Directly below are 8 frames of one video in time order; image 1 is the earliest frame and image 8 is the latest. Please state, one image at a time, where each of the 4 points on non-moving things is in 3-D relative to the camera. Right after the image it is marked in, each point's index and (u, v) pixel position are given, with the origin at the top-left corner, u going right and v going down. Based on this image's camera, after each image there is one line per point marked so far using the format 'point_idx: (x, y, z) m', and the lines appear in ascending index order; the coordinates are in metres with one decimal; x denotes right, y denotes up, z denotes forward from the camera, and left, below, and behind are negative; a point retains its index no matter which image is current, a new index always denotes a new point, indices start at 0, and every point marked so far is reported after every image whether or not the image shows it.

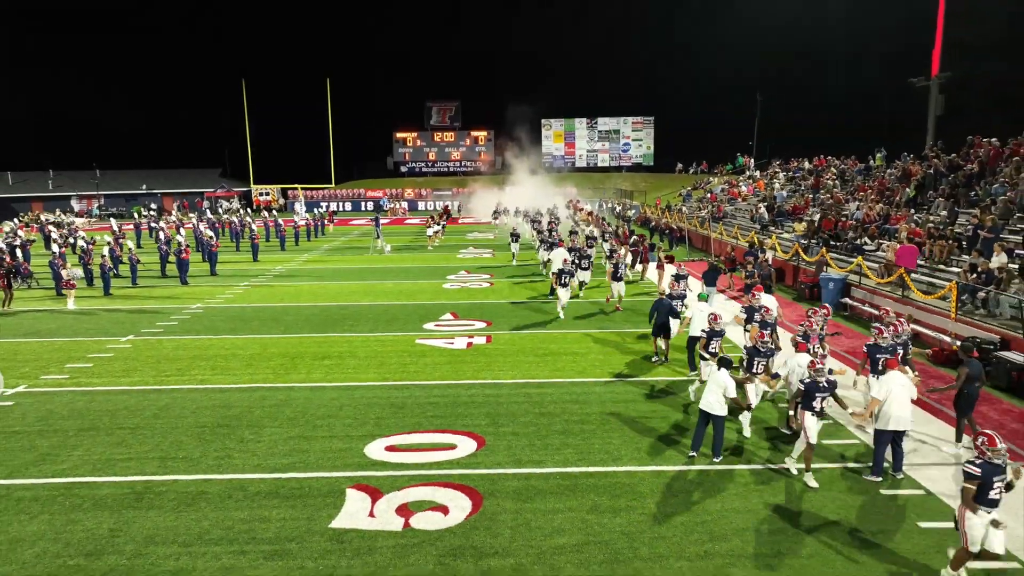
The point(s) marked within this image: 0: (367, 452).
0: (-1.4, -1.6, +6.9) m
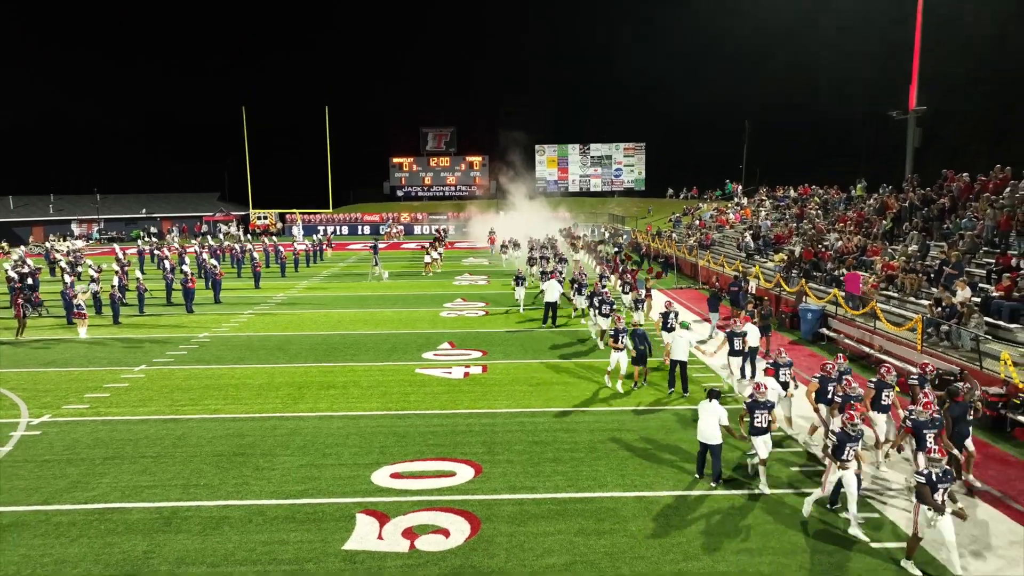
0: (-1.5, -2.0, +7.5) m
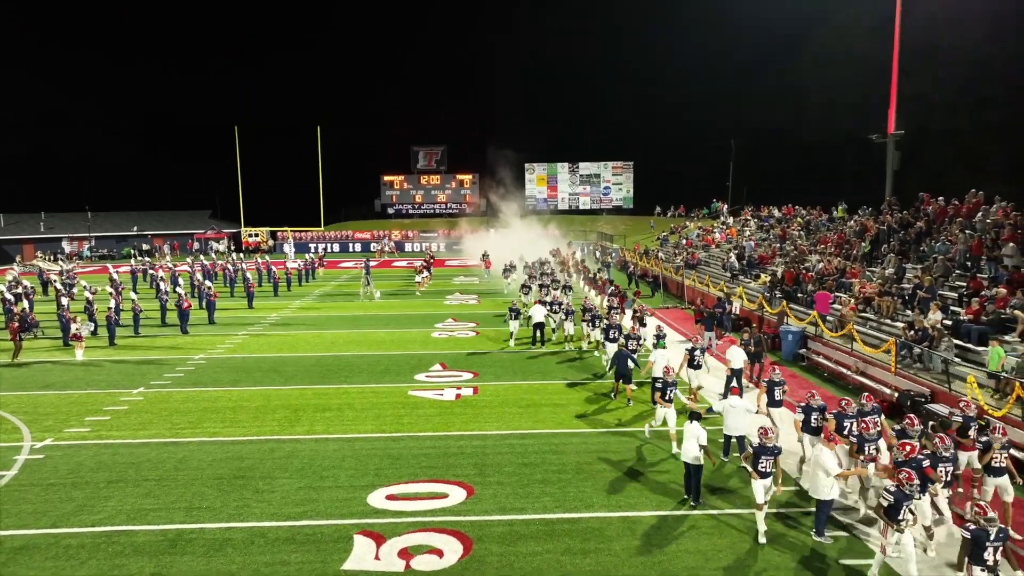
0: (-1.6, -2.4, +7.8) m
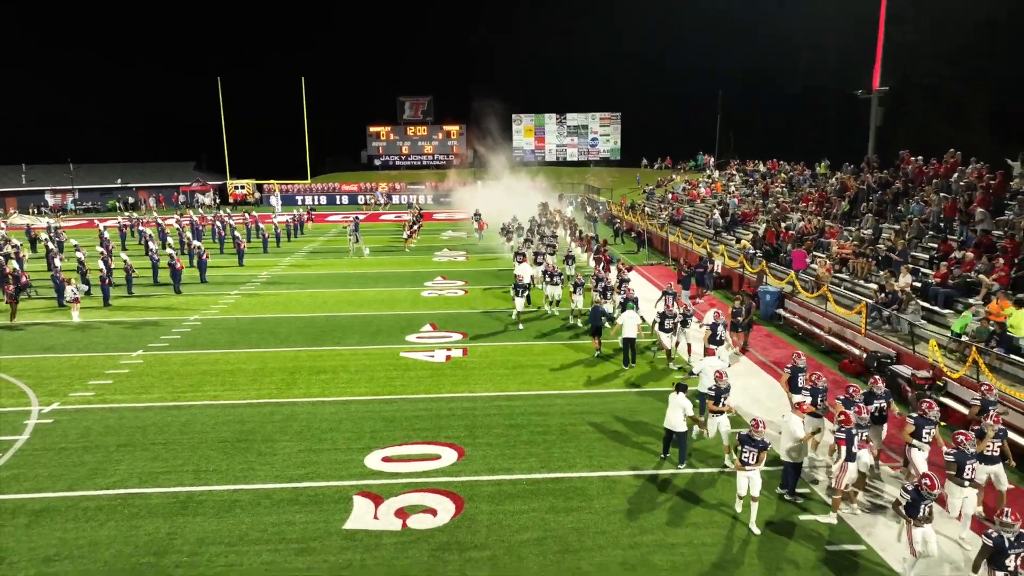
0: (-1.7, -2.1, +8.4) m
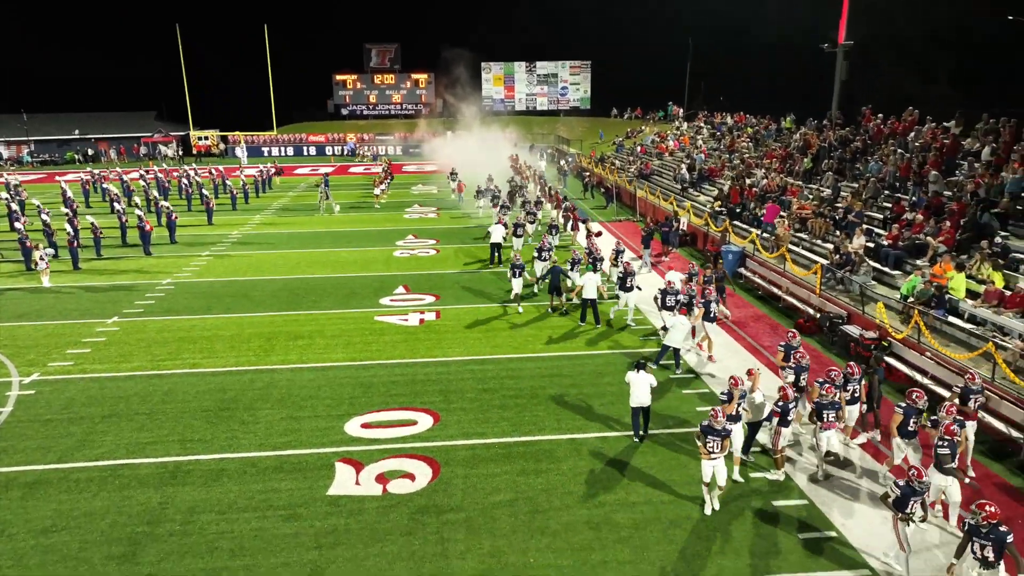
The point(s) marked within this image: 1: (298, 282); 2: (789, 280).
0: (-2.0, -1.7, +8.8) m
1: (-4.7, +0.1, +15.5) m
2: (+5.3, +0.2, +13.4) m
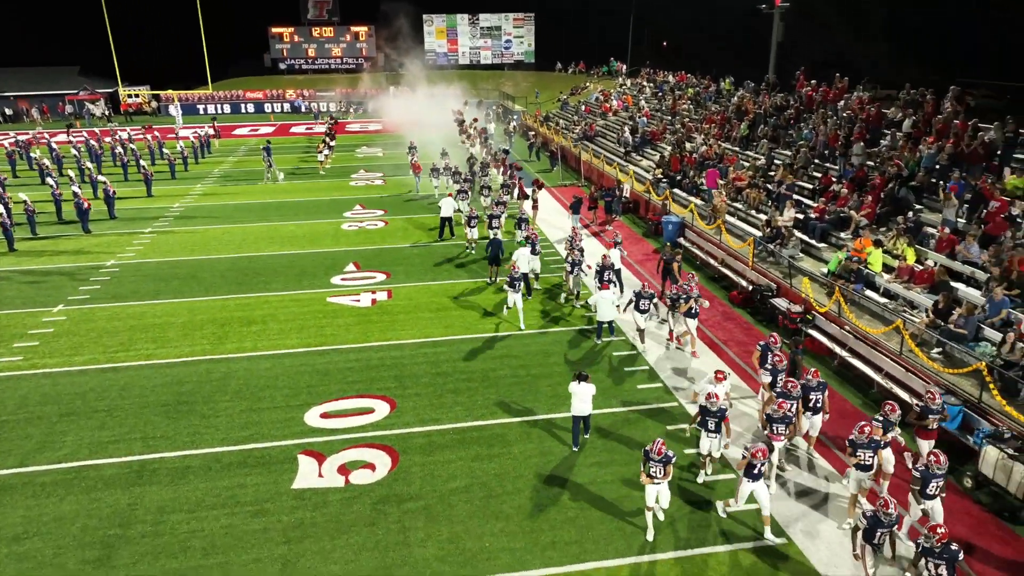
0: (-2.7, -1.7, +9.2) m
1: (-5.8, +0.6, +15.5) m
2: (+4.3, +0.7, +14.1) m
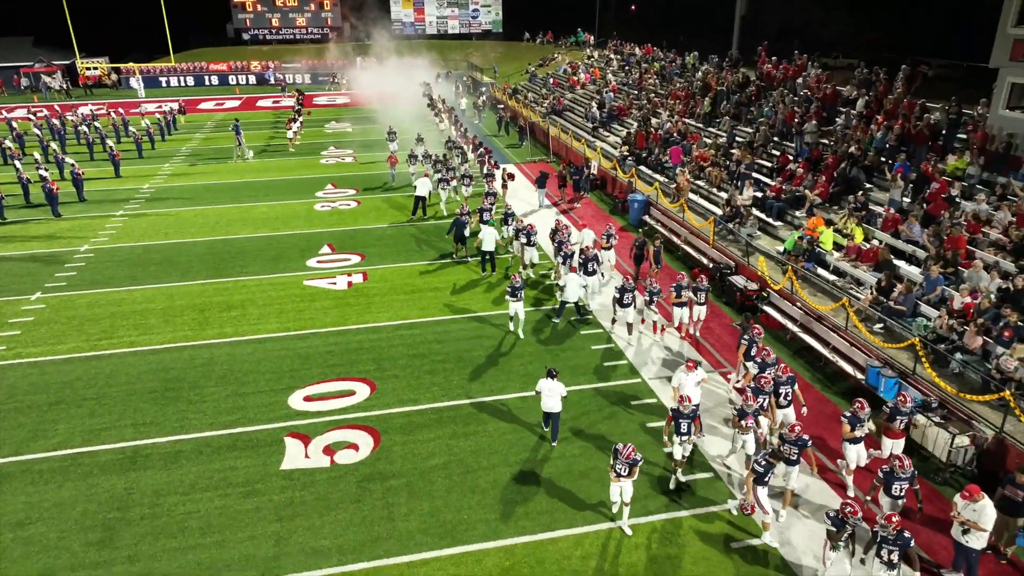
0: (-3.0, -1.6, +9.6) m
1: (-6.4, +1.0, +15.7) m
2: (+3.7, +1.2, +14.8) m
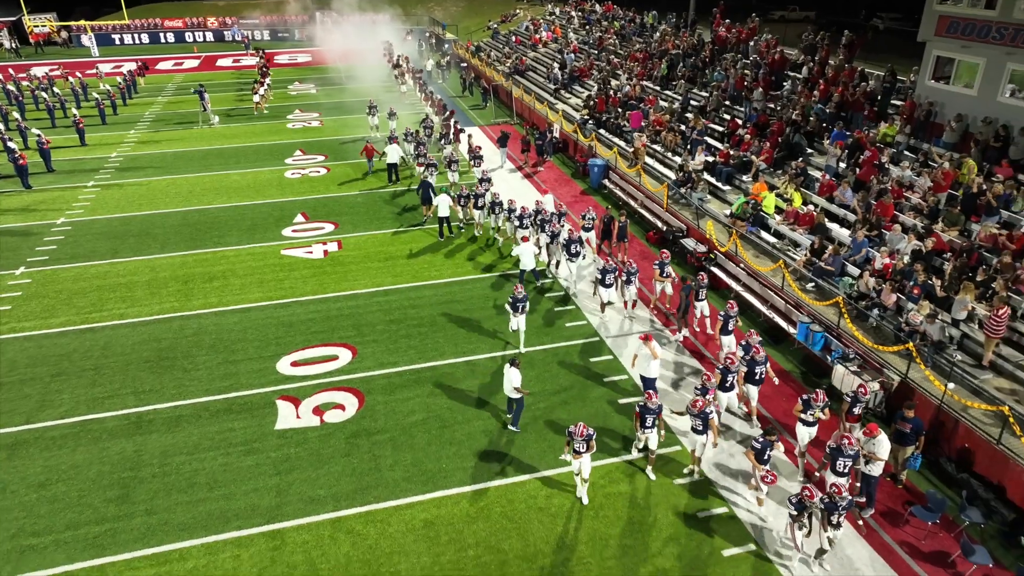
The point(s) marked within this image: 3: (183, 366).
0: (-3.4, -1.2, +10.5) m
1: (-7.2, +1.7, +16.2) m
2: (+2.9, +2.1, +15.7) m
3: (-4.9, -1.2, +10.5) m
